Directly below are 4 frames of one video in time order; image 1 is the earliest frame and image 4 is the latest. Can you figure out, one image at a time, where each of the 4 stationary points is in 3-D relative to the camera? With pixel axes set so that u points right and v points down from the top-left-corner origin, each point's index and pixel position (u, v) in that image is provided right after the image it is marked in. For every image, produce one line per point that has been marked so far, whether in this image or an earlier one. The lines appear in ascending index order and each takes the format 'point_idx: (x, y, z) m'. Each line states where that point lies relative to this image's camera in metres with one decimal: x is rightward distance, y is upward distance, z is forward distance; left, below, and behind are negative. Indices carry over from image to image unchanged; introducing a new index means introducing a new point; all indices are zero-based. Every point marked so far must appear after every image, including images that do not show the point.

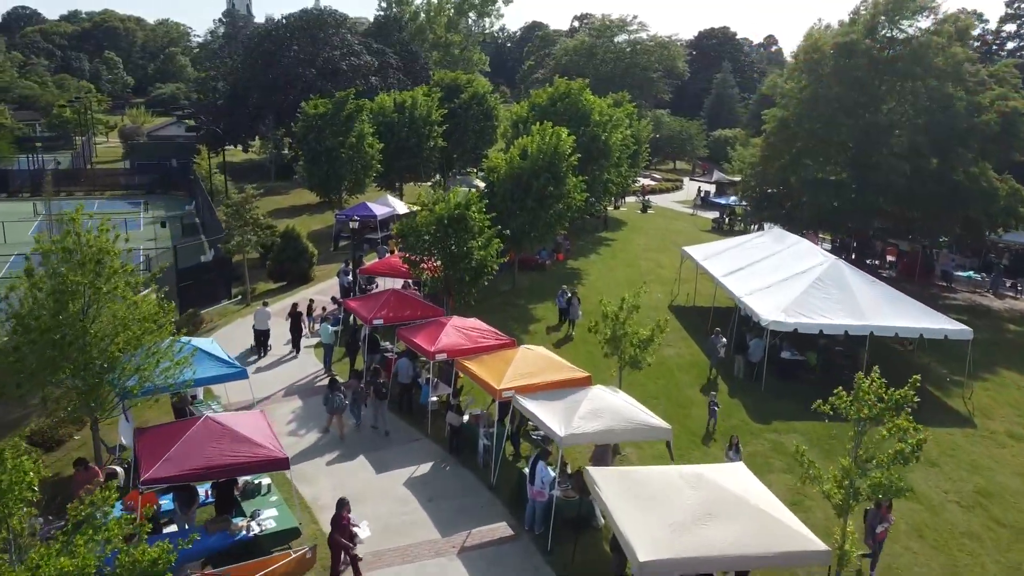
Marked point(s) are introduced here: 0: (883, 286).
0: (+8.2, +0.1, +18.0) m
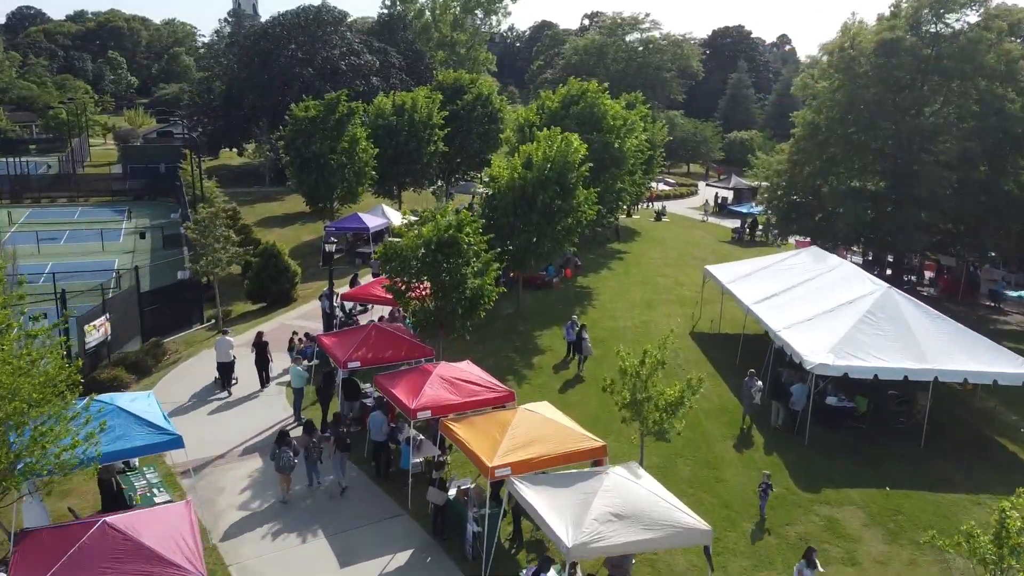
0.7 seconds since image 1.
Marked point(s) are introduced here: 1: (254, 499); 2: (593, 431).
0: (+8.2, -0.6, +15.4) m
1: (-3.8, -3.1, +12.2) m
2: (+1.5, -2.6, +14.9) m
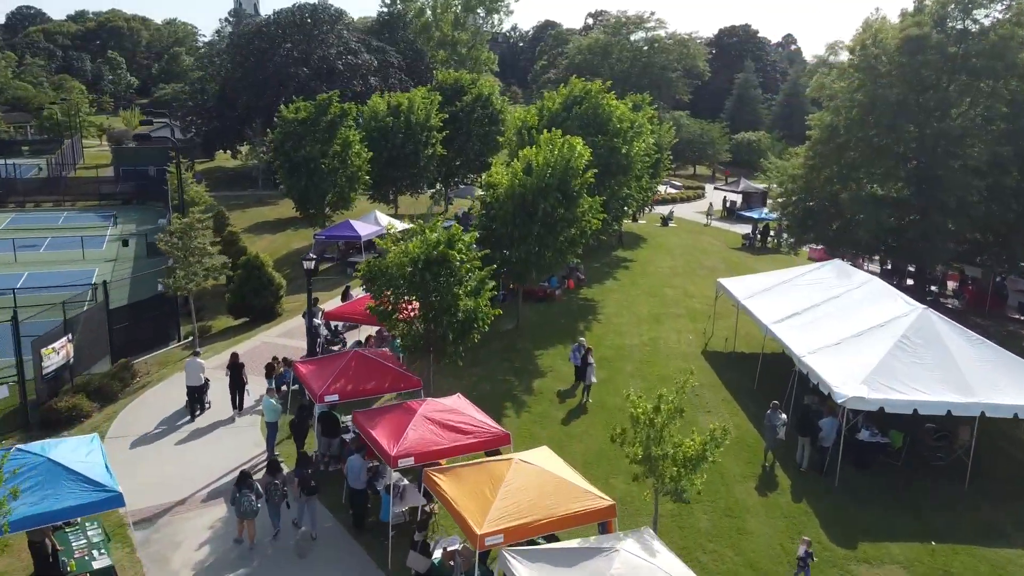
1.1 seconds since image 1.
0: (+8.1, -1.0, +13.9) m
1: (-3.9, -3.5, +10.7) m
2: (+1.4, -3.0, +13.4) m
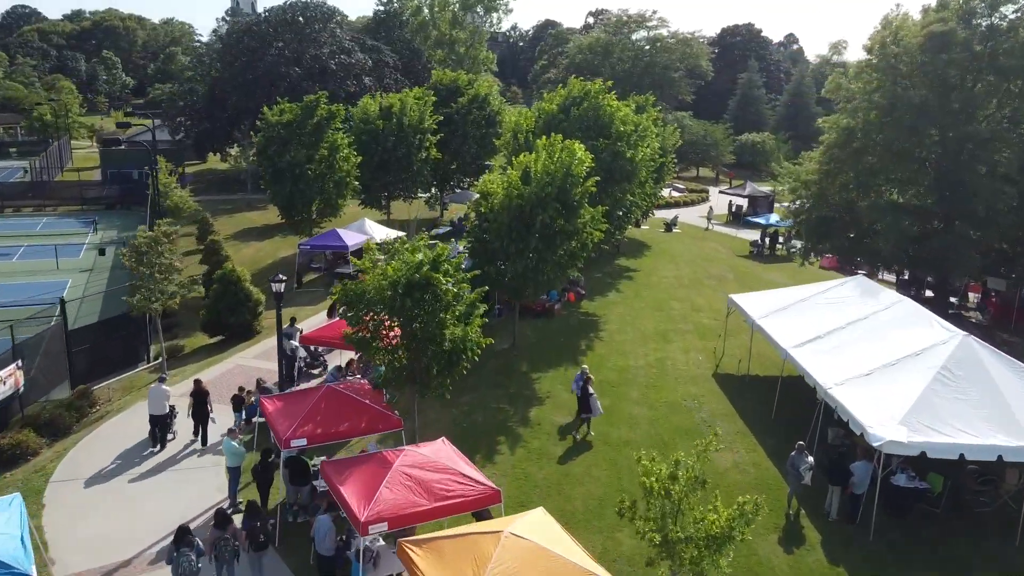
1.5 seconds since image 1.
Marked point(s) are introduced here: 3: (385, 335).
0: (+8.0, -1.4, +12.4) m
1: (-4.0, -3.9, +9.2) m
2: (+1.3, -3.4, +11.9) m
3: (-1.9, -0.7, +12.6) m
